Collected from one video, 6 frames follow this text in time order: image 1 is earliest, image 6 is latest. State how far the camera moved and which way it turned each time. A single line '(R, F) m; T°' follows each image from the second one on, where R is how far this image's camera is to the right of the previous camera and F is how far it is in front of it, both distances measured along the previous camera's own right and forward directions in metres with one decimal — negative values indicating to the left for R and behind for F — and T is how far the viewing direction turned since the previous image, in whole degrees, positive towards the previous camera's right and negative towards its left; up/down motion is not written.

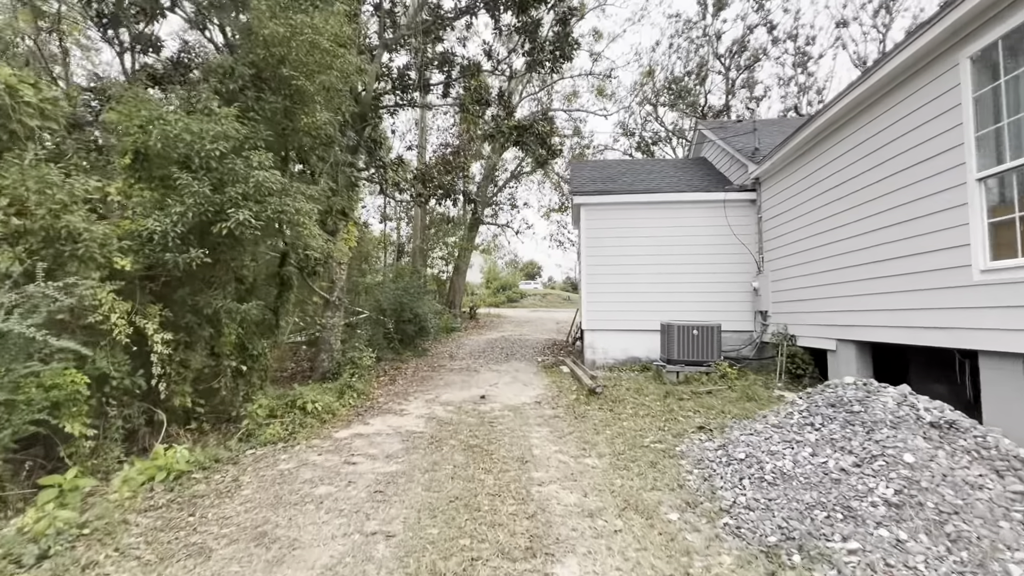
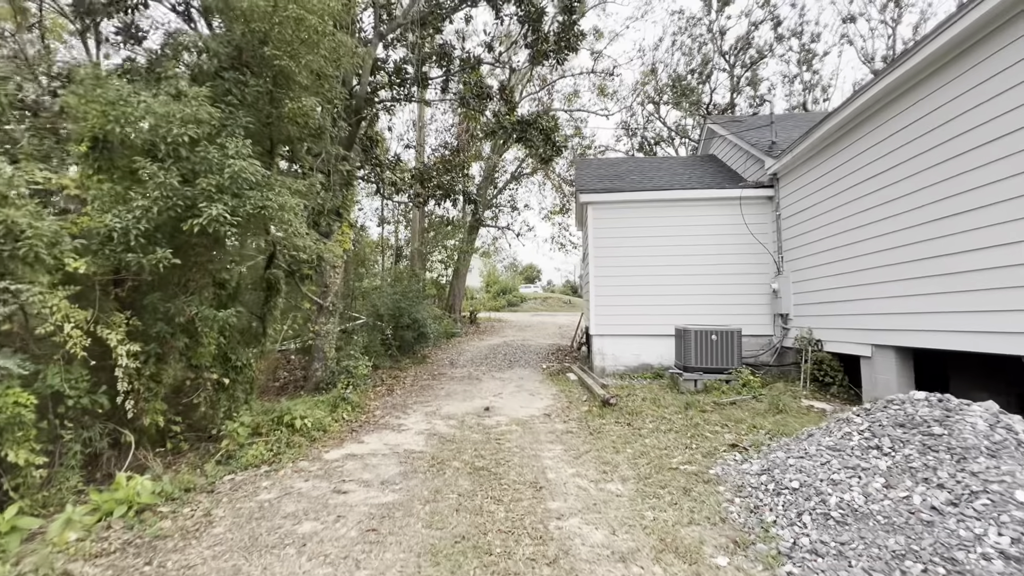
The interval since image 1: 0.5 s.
(-0.1, +0.4) m; 0°
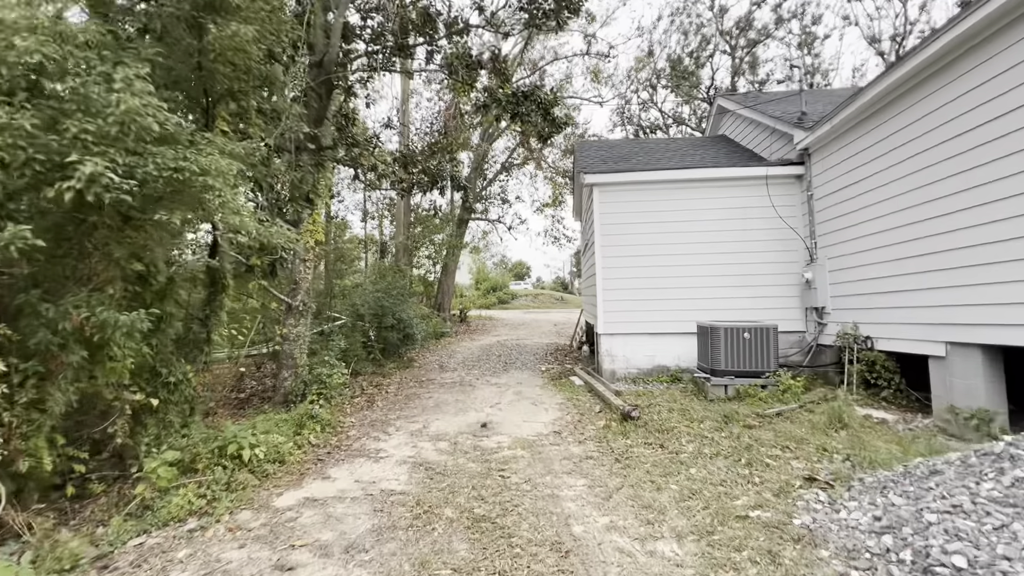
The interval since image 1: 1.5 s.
(-0.1, +0.9) m; +1°
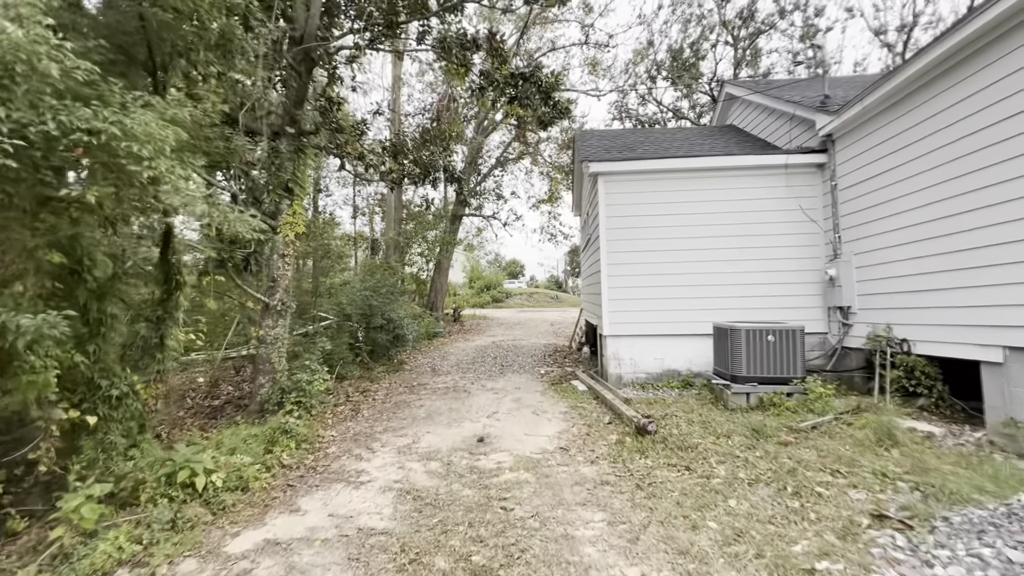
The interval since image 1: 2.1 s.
(-0.1, +0.5) m; +1°
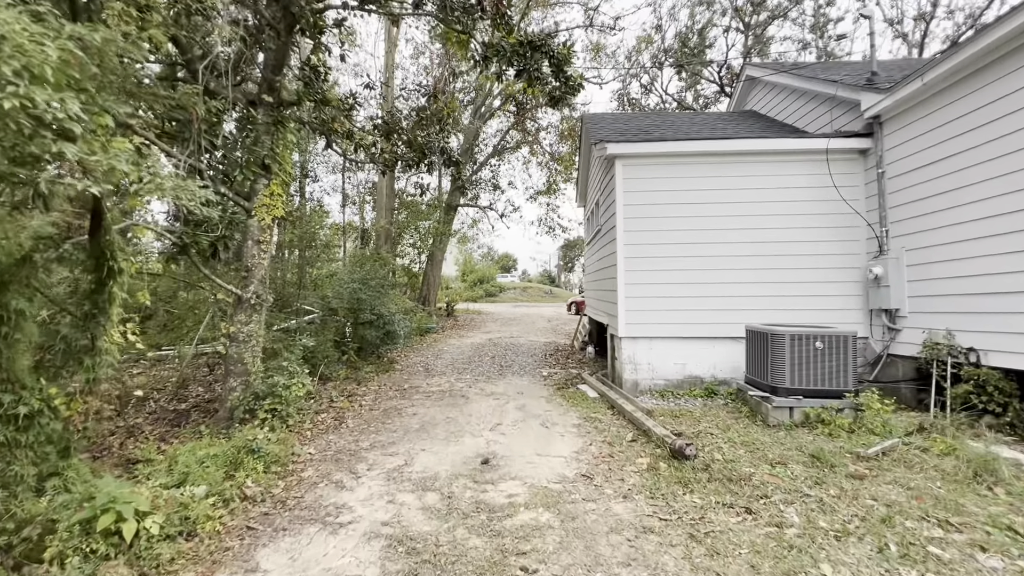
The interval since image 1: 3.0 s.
(-0.2, +0.6) m; +1°
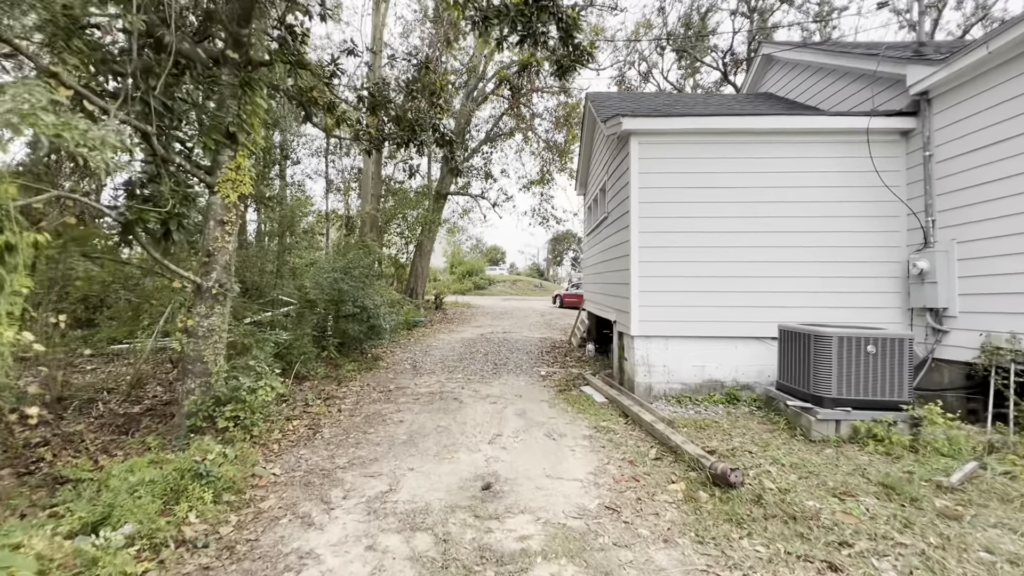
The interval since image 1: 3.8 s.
(-0.1, +0.6) m; +2°
